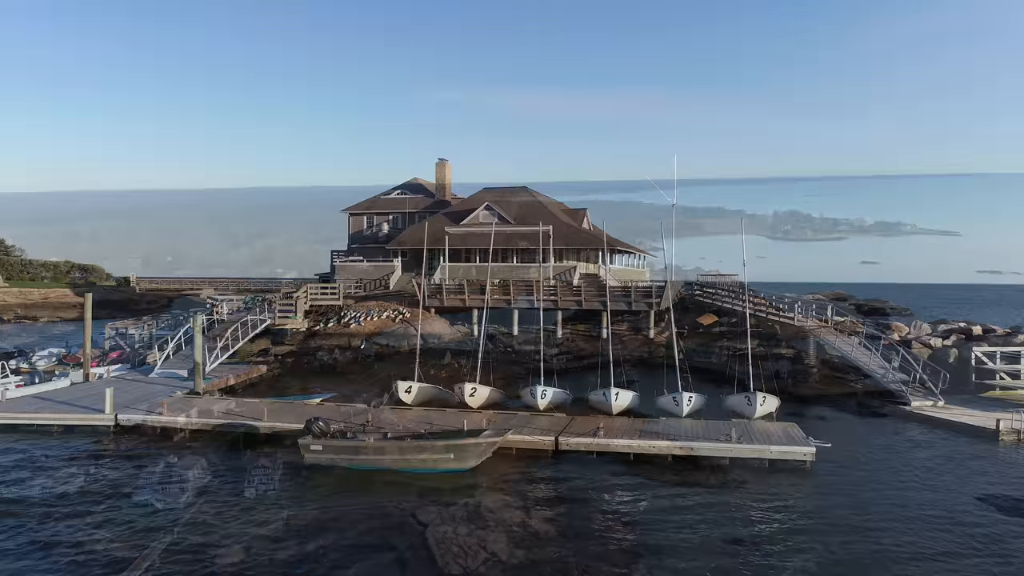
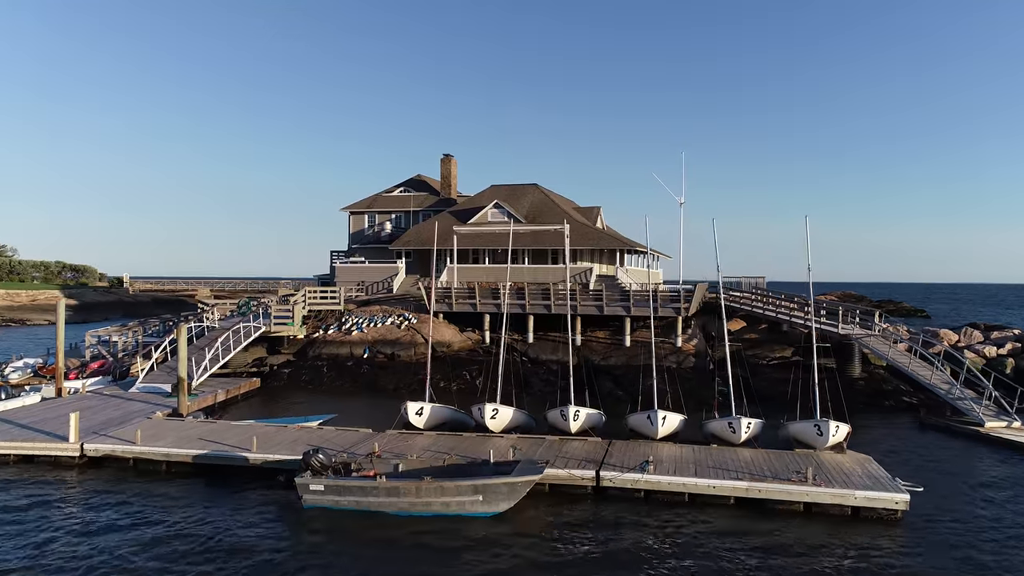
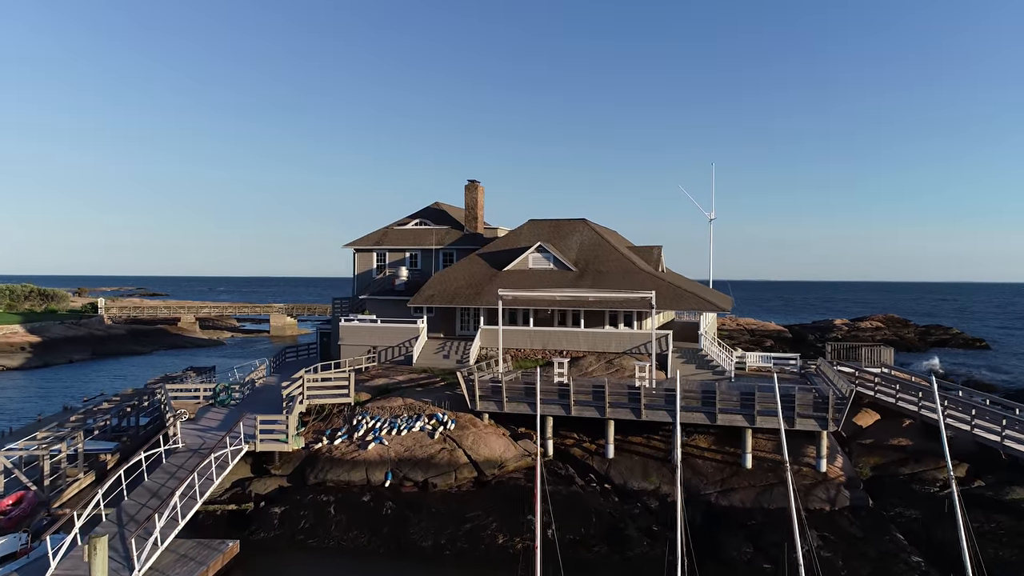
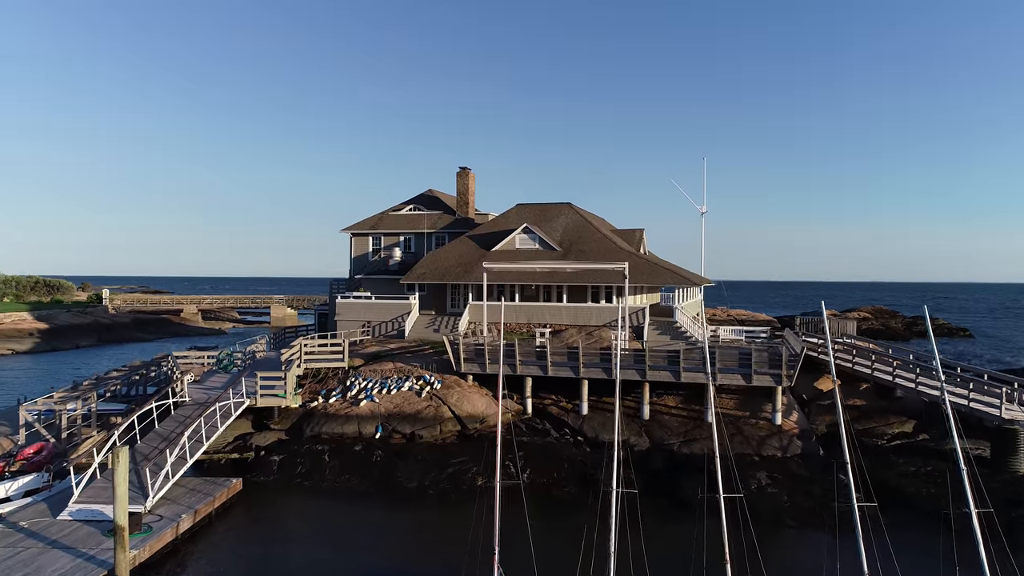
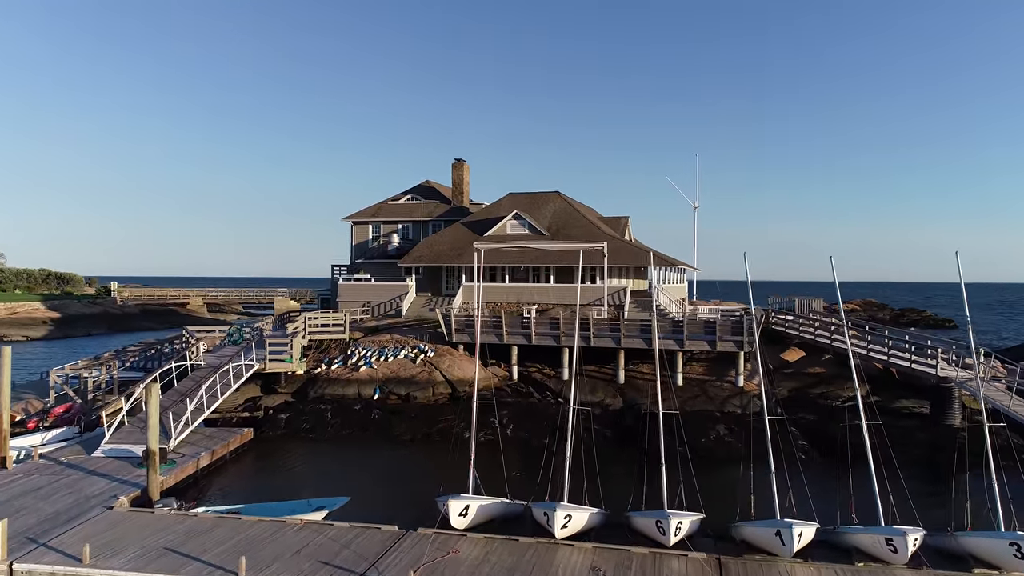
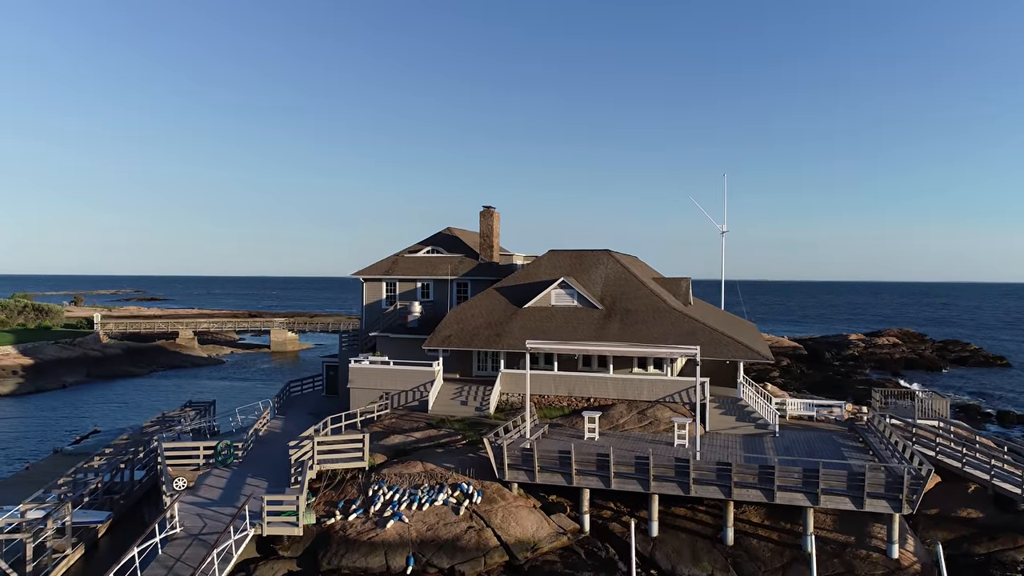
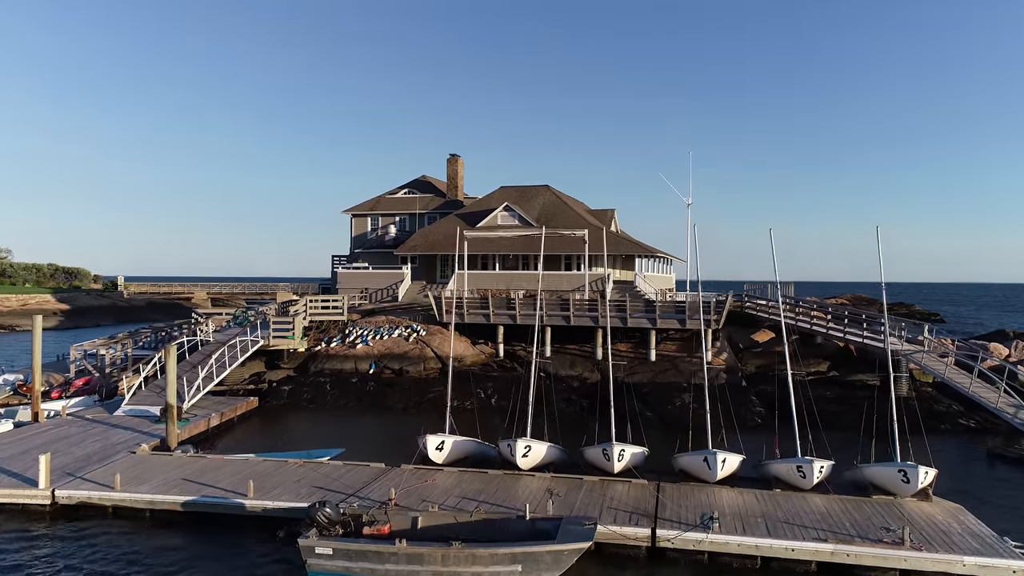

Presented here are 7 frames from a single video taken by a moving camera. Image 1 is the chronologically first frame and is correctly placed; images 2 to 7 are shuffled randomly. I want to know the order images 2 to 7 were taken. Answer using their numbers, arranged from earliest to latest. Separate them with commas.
2, 7, 5, 4, 3, 6
